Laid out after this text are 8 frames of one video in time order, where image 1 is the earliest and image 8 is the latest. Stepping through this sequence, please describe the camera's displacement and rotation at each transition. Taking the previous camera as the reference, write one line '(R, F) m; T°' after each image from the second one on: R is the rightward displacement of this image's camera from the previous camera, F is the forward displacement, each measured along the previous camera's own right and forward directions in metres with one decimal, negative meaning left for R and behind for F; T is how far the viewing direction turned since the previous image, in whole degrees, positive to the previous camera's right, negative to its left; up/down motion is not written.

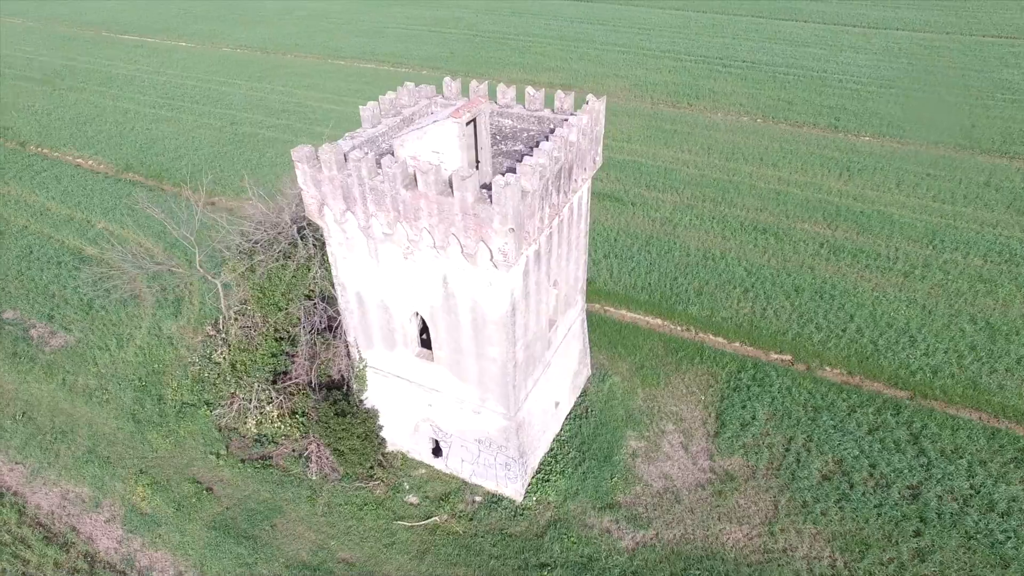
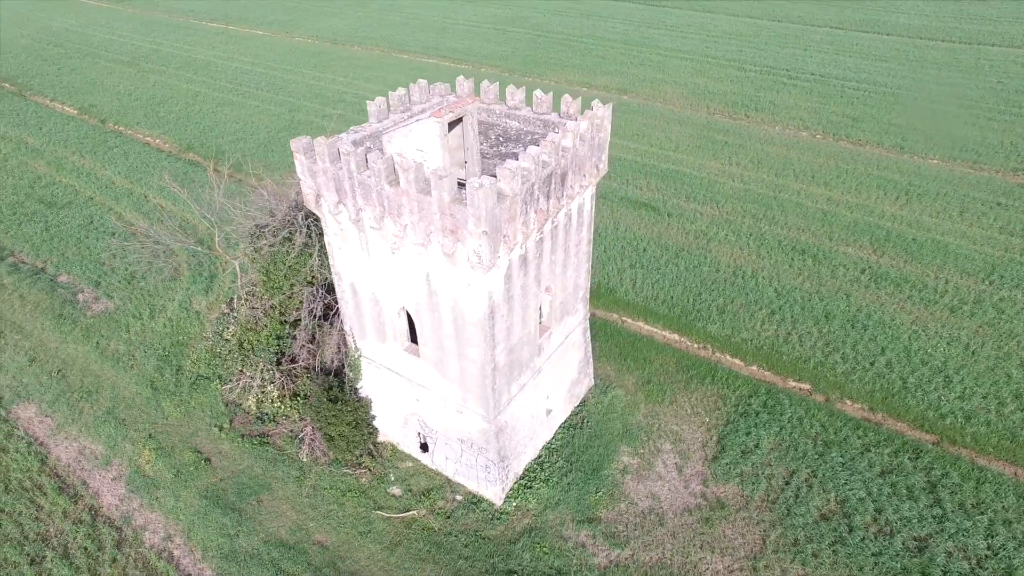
(+1.4, +0.1) m; -6°
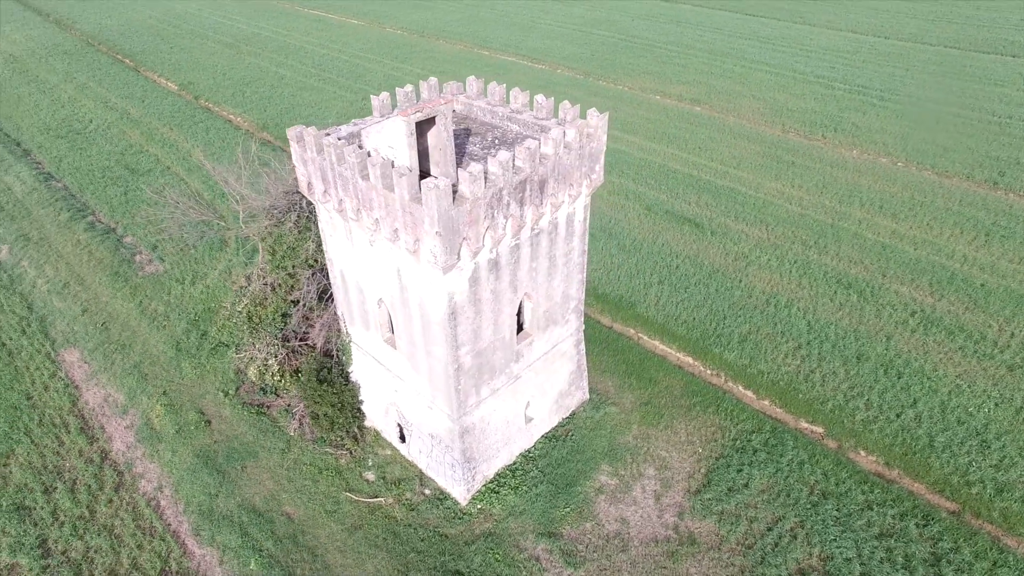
(+2.0, +0.2) m; -8°
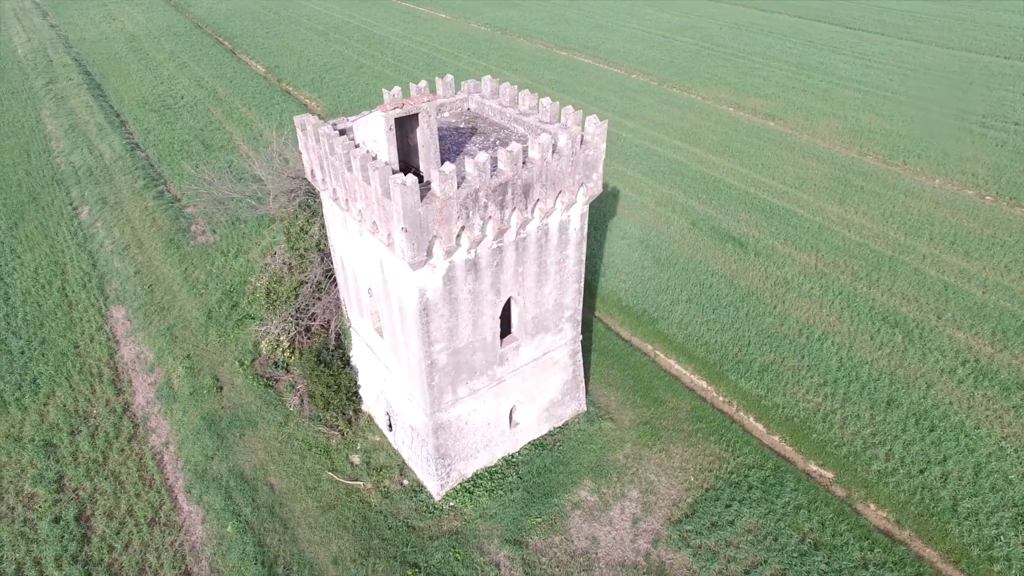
(+1.8, +0.2) m; -7°
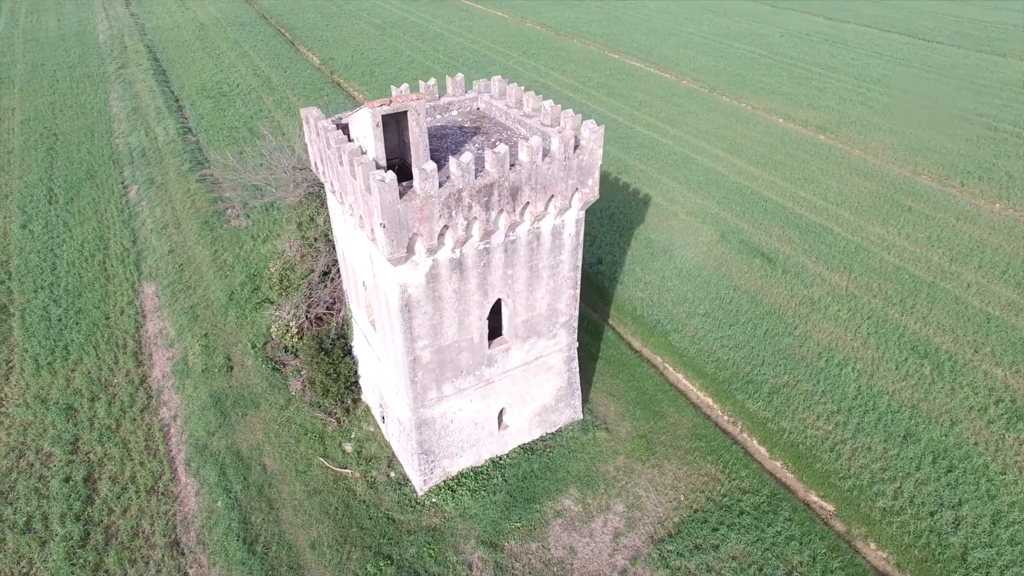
(+1.2, +0.1) m; -5°
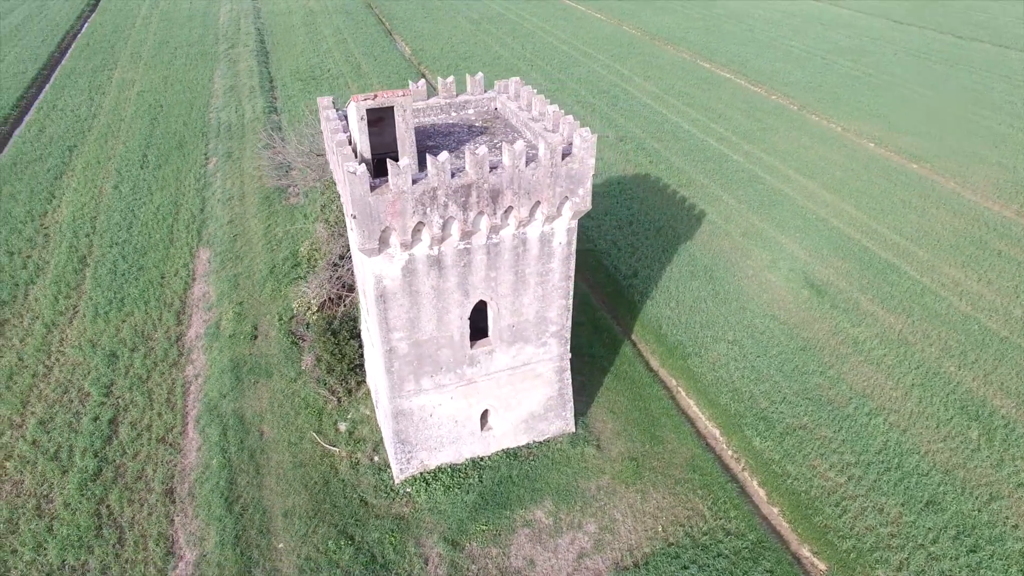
(+2.0, +0.2) m; -8°
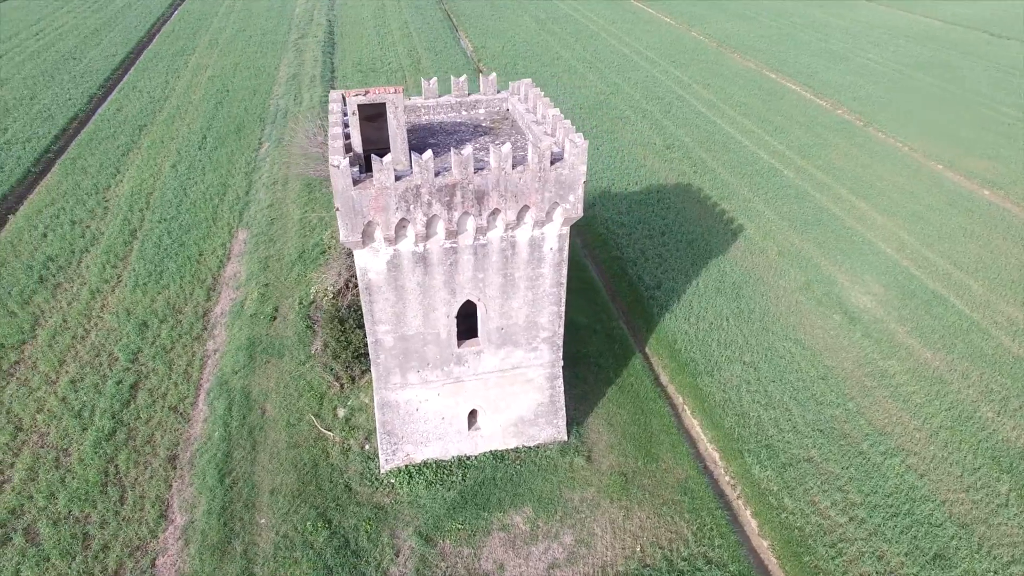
(+1.4, +0.1) m; -6°
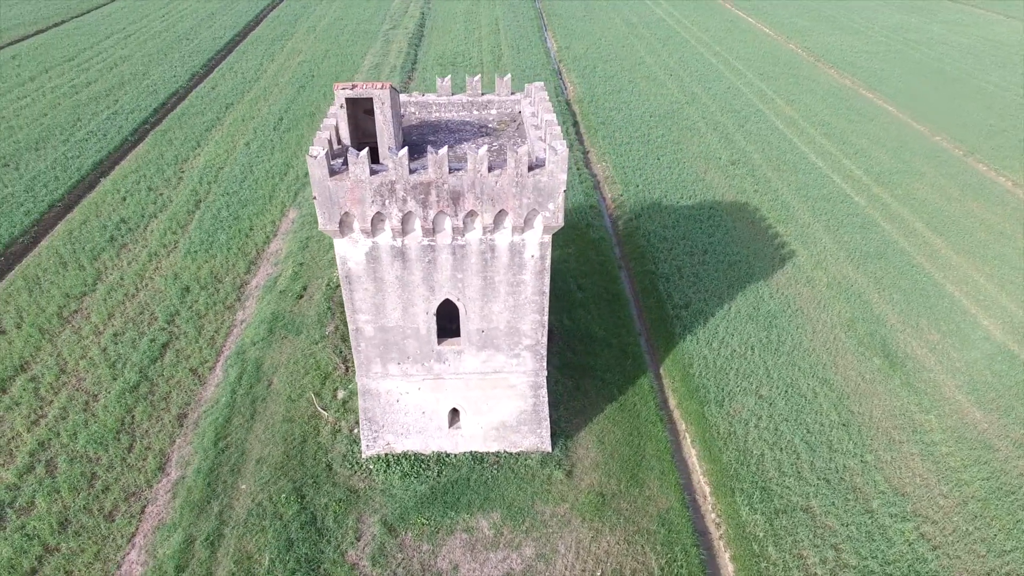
(+2.0, +0.3) m; -8°
